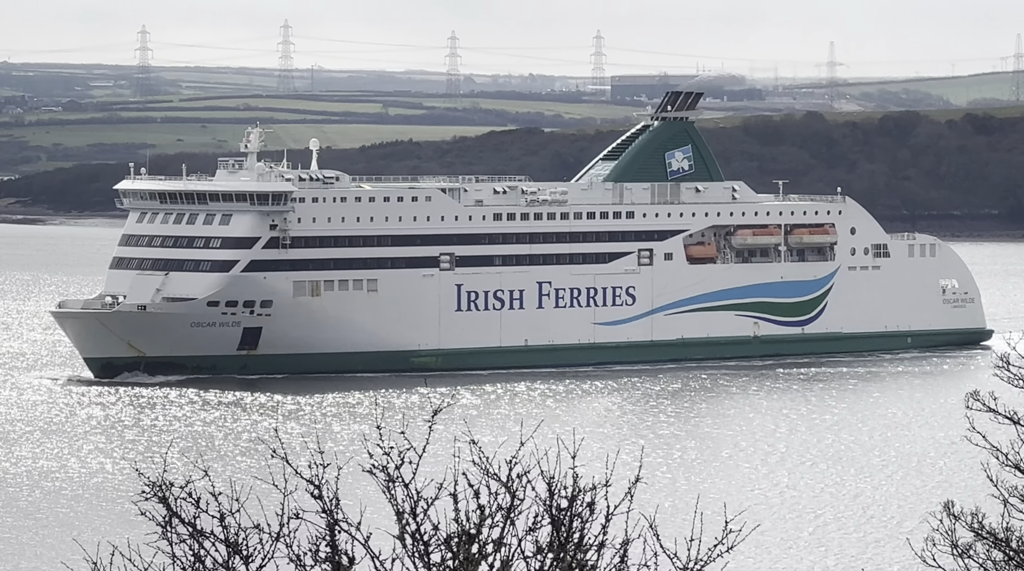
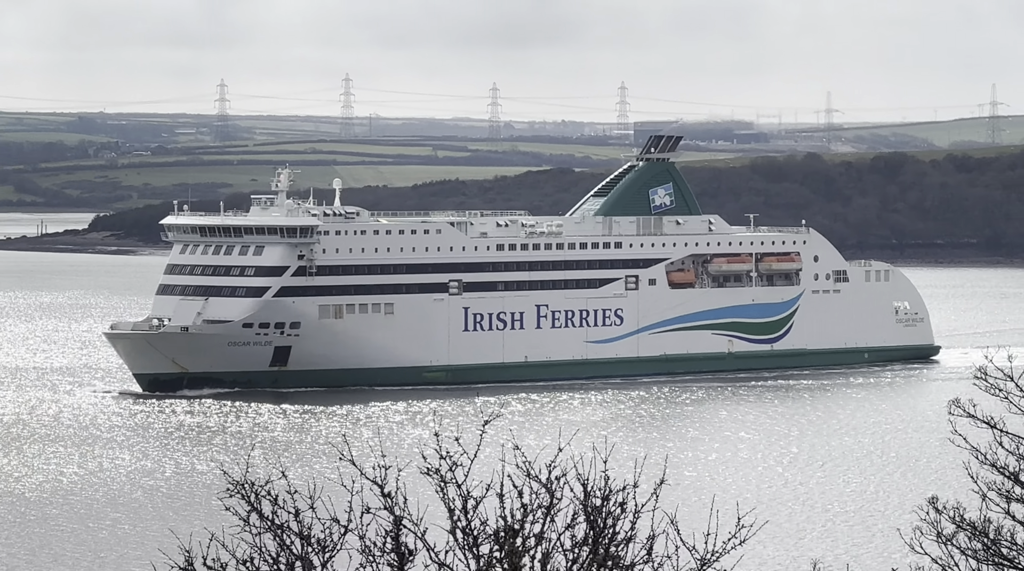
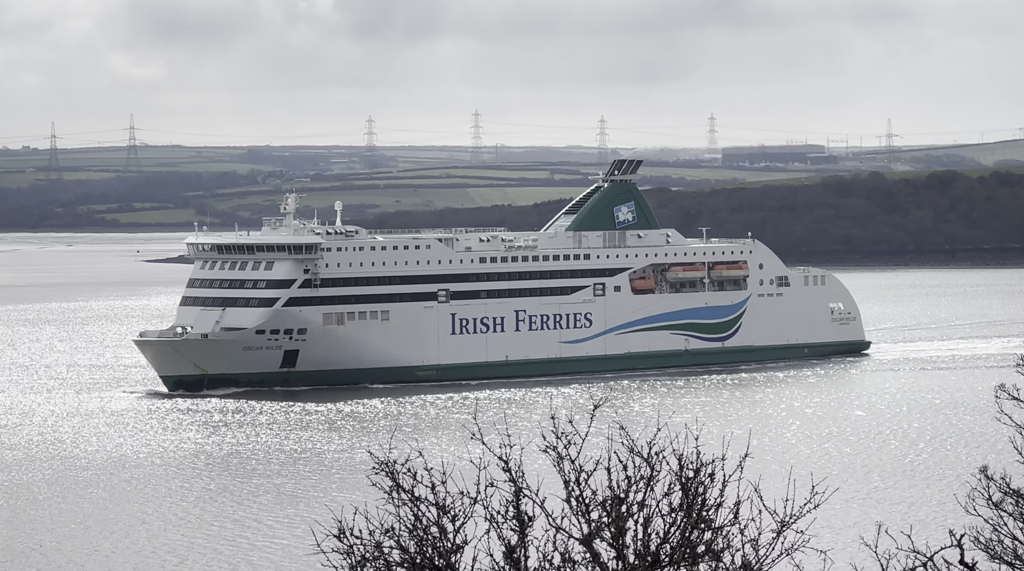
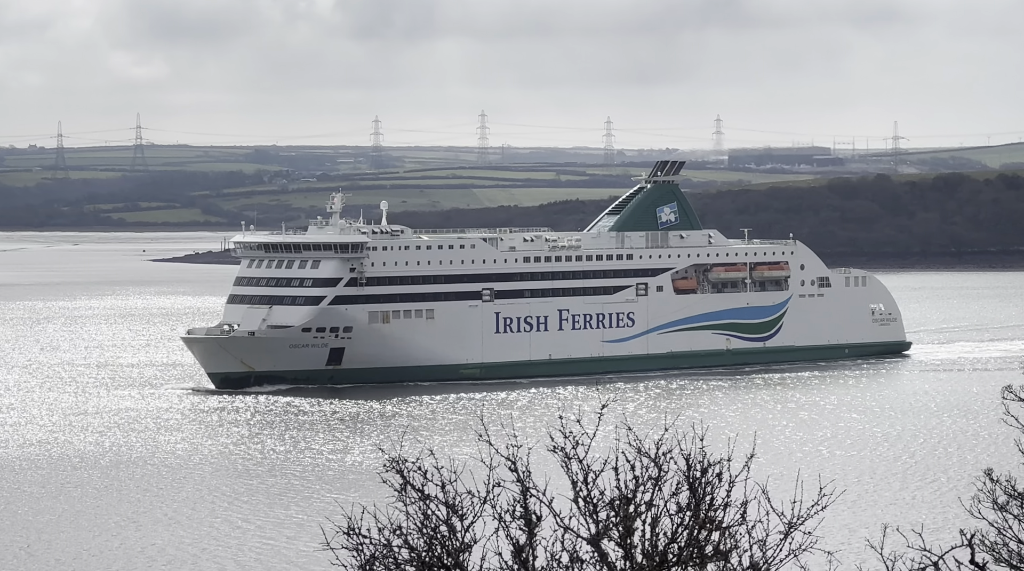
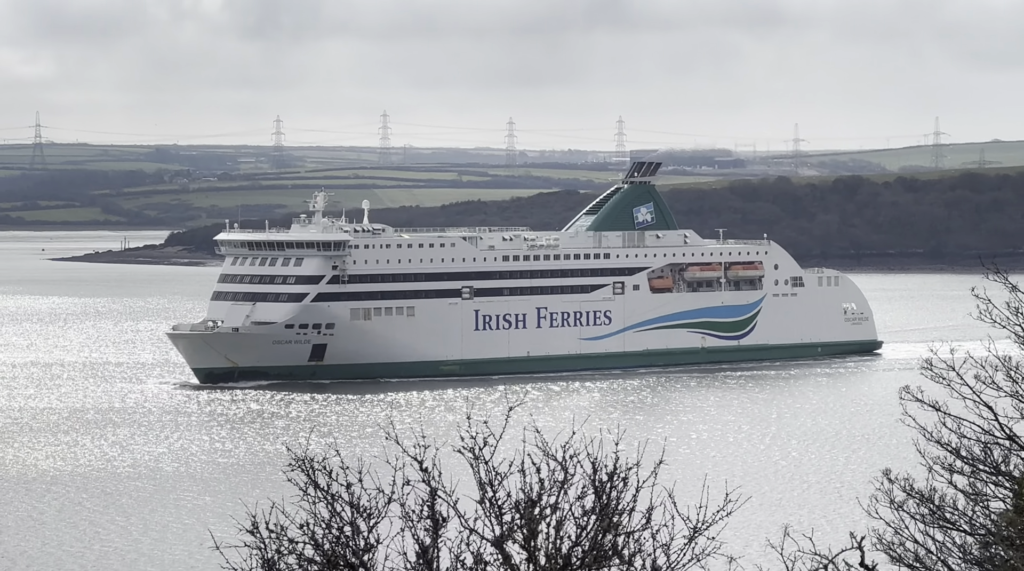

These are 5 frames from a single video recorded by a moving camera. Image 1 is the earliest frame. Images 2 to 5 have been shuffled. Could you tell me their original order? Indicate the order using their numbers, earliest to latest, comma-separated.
2, 5, 4, 3
